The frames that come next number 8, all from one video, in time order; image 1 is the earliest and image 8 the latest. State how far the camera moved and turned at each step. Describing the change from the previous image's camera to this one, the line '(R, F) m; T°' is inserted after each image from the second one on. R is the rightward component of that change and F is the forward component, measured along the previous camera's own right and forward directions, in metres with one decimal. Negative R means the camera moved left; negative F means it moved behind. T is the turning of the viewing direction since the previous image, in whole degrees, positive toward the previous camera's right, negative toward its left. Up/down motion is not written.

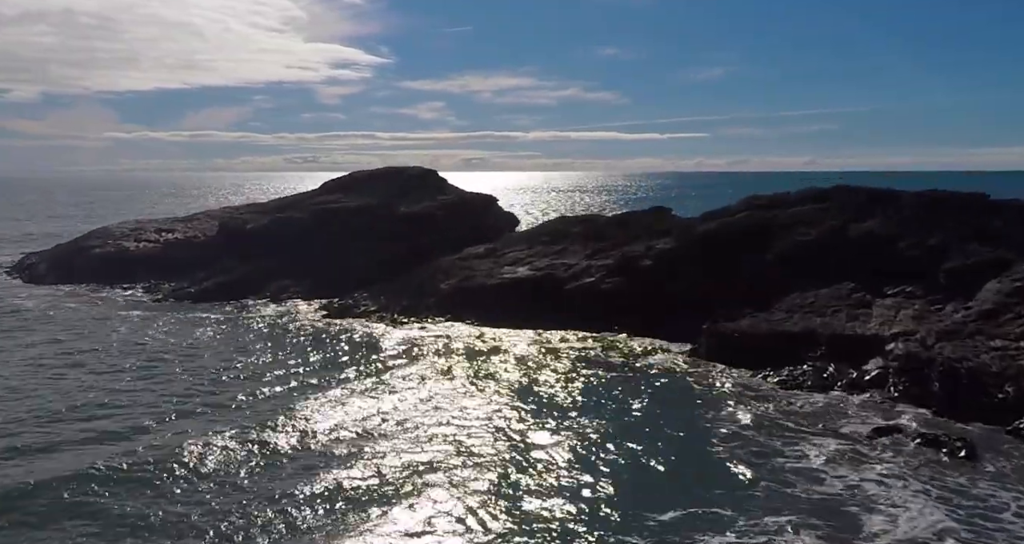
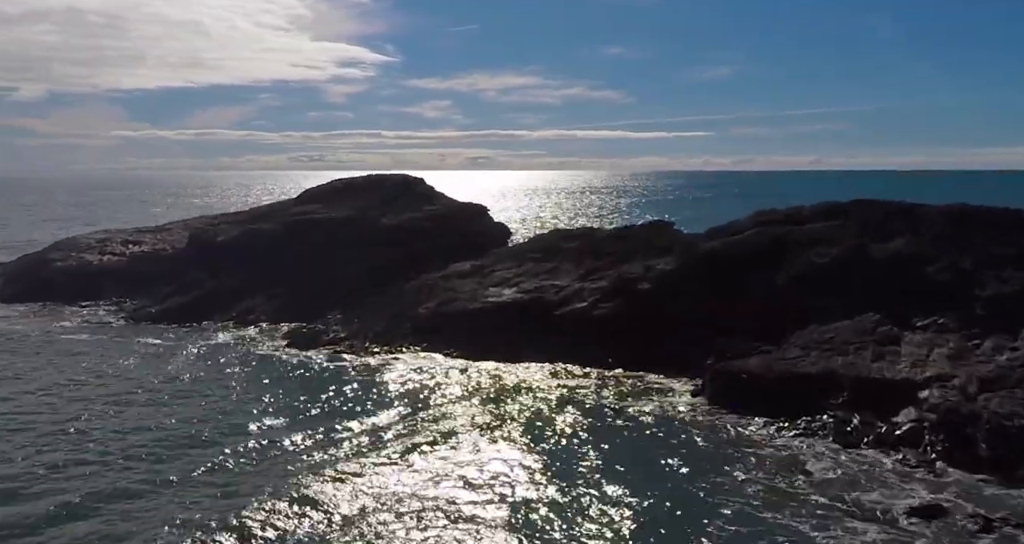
(+0.8, +3.3) m; 0°
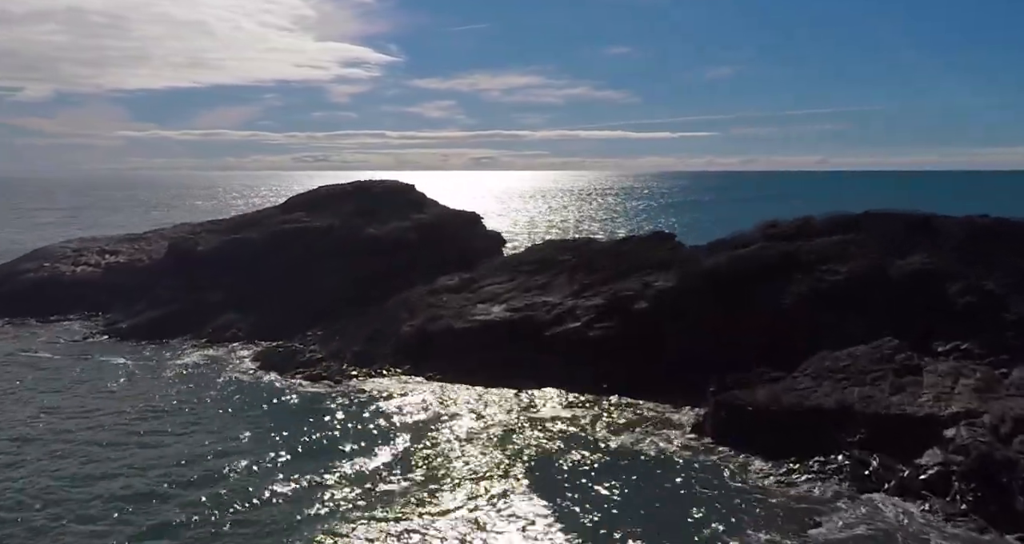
(+0.5, +2.1) m; 0°
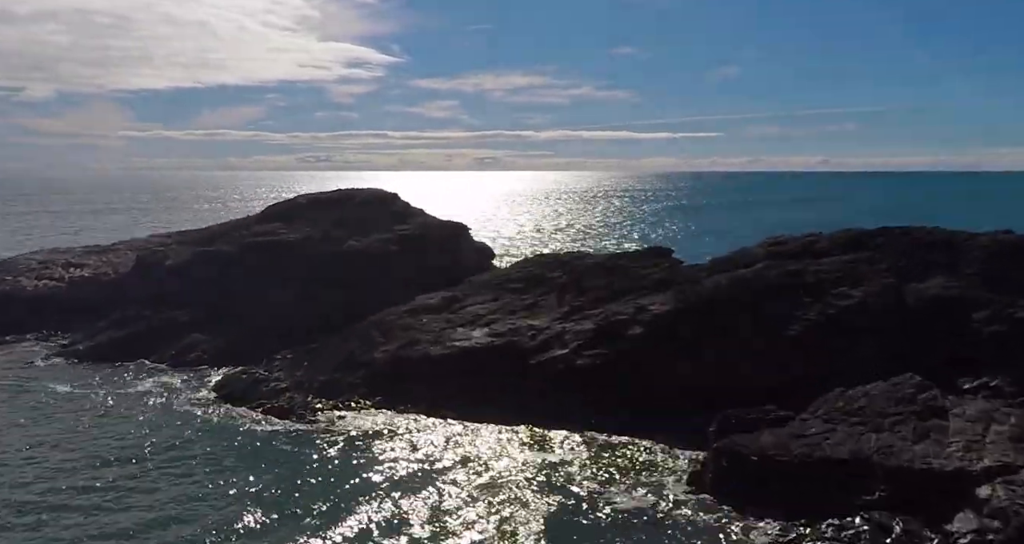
(+0.7, +2.4) m; 0°
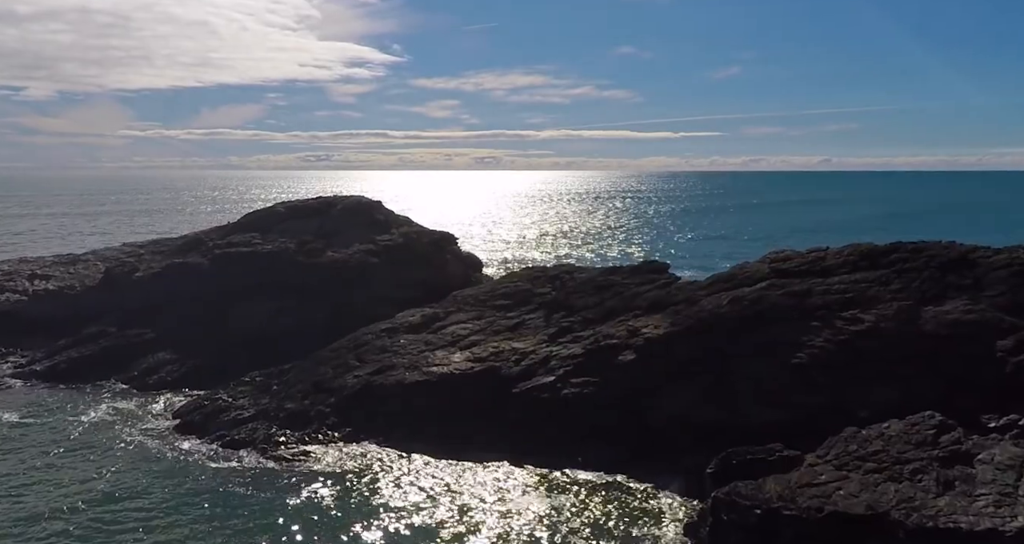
(+0.6, +2.1) m; 0°
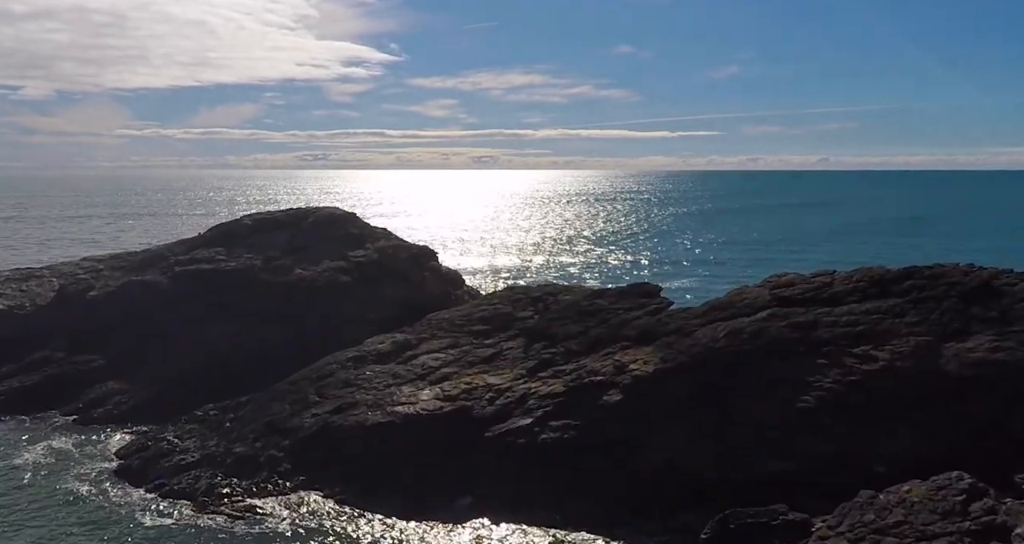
(+0.7, +2.5) m; 0°
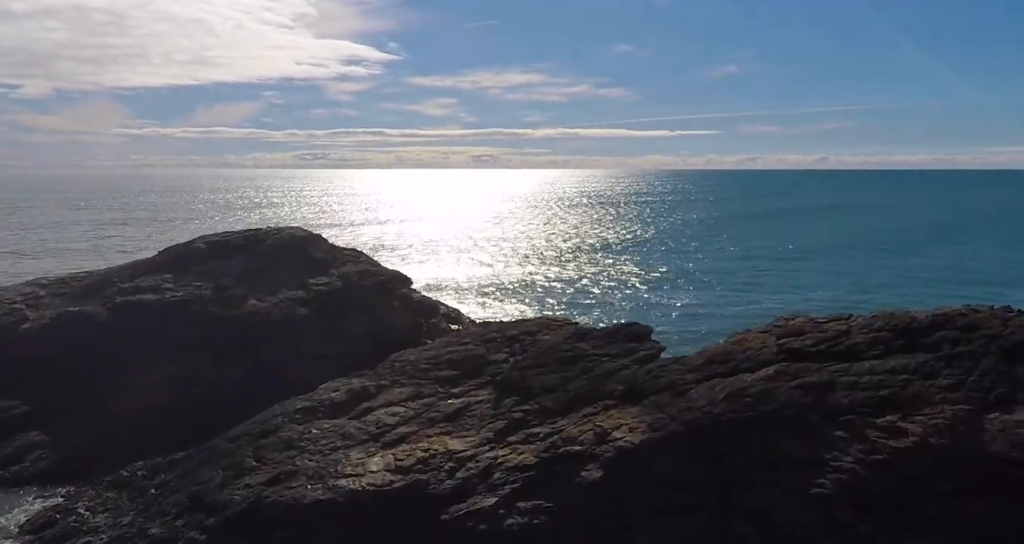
(+0.9, +3.3) m; 0°
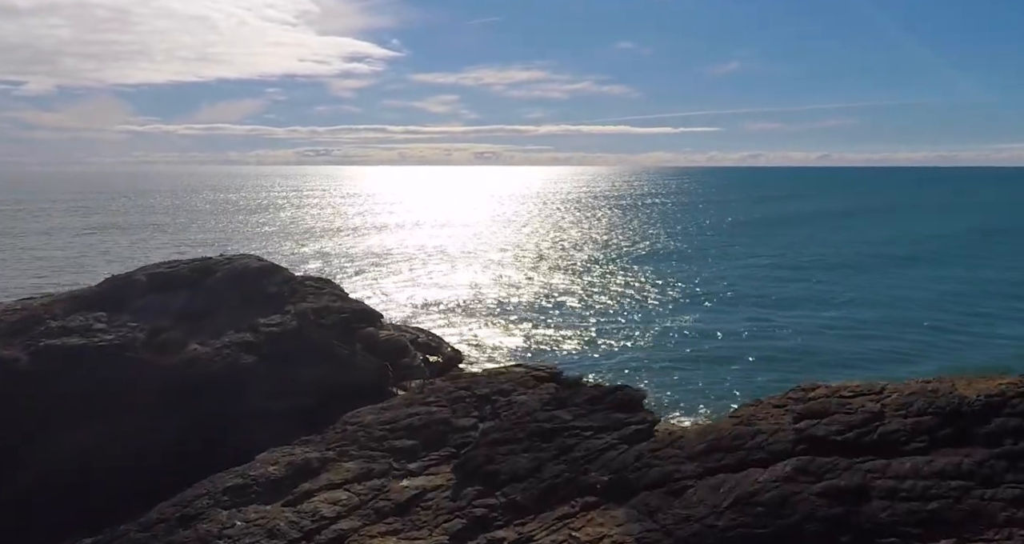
(+0.9, +3.7) m; 0°
